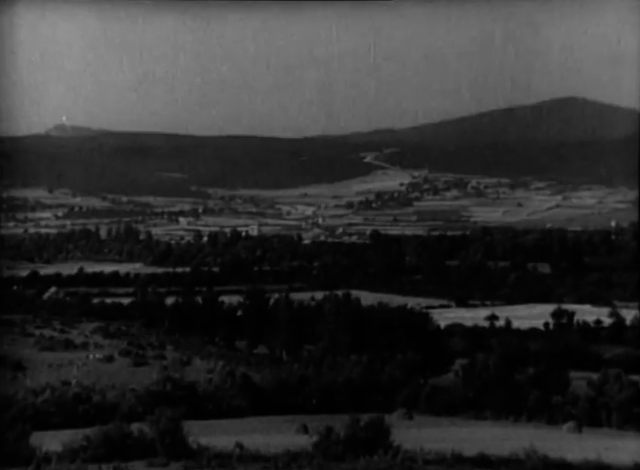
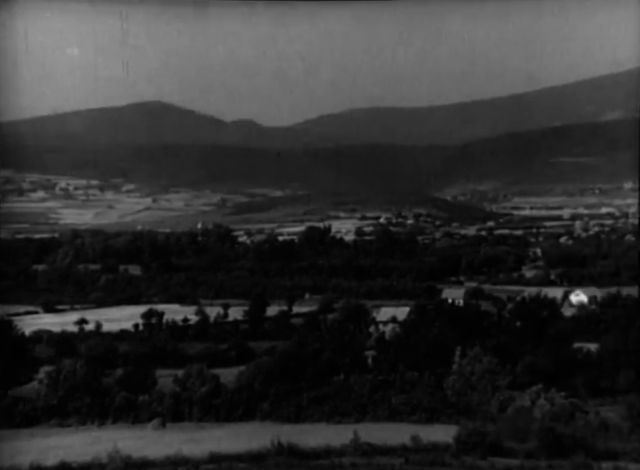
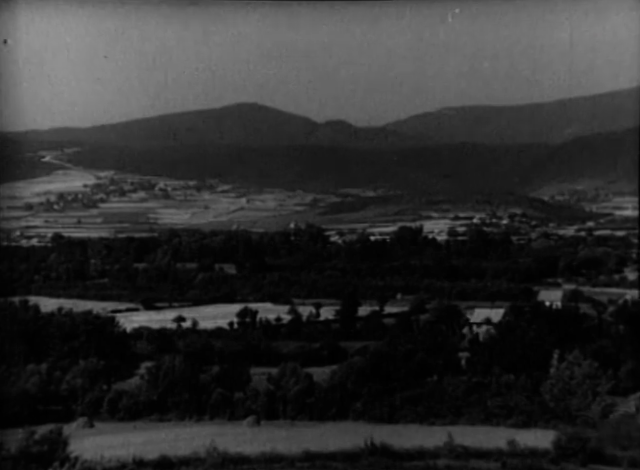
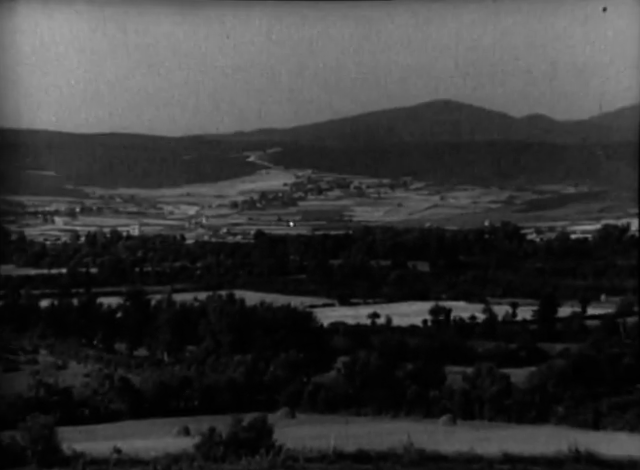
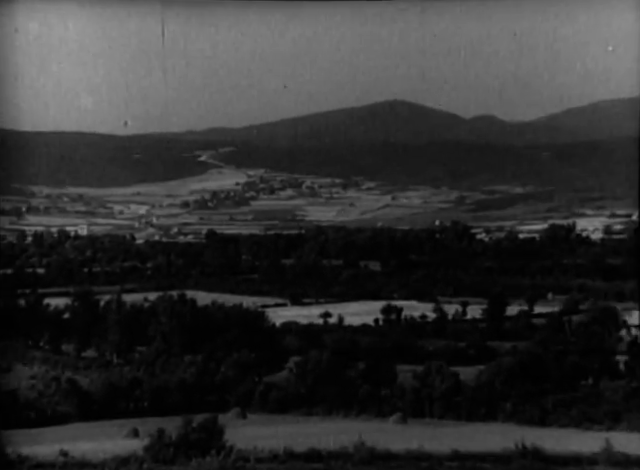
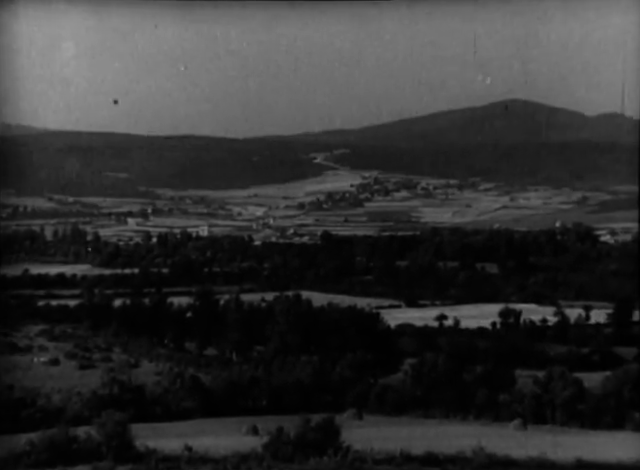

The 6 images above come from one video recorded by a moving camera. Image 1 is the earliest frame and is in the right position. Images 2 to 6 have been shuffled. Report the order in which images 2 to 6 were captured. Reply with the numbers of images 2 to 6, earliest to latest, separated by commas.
6, 4, 5, 3, 2
